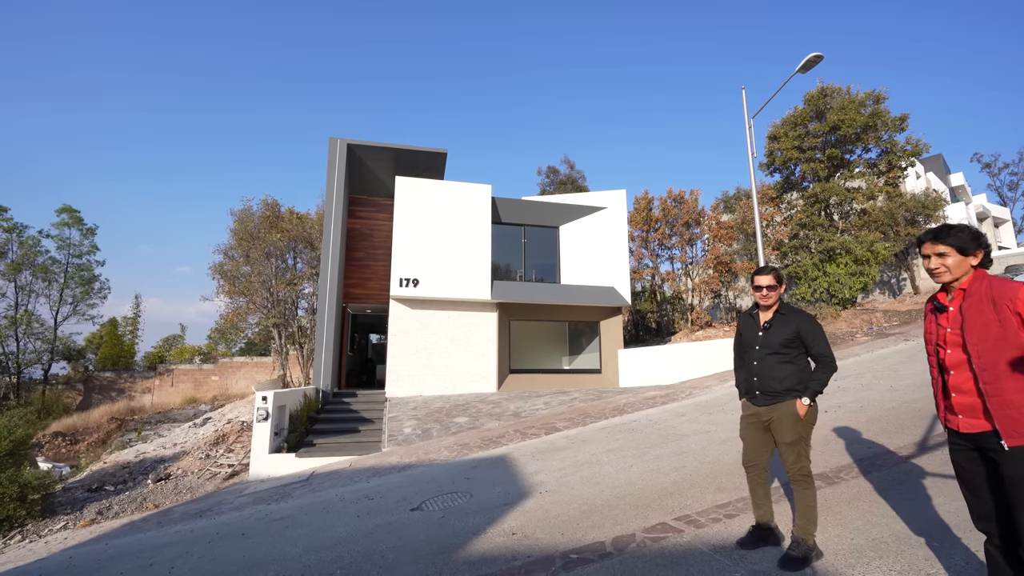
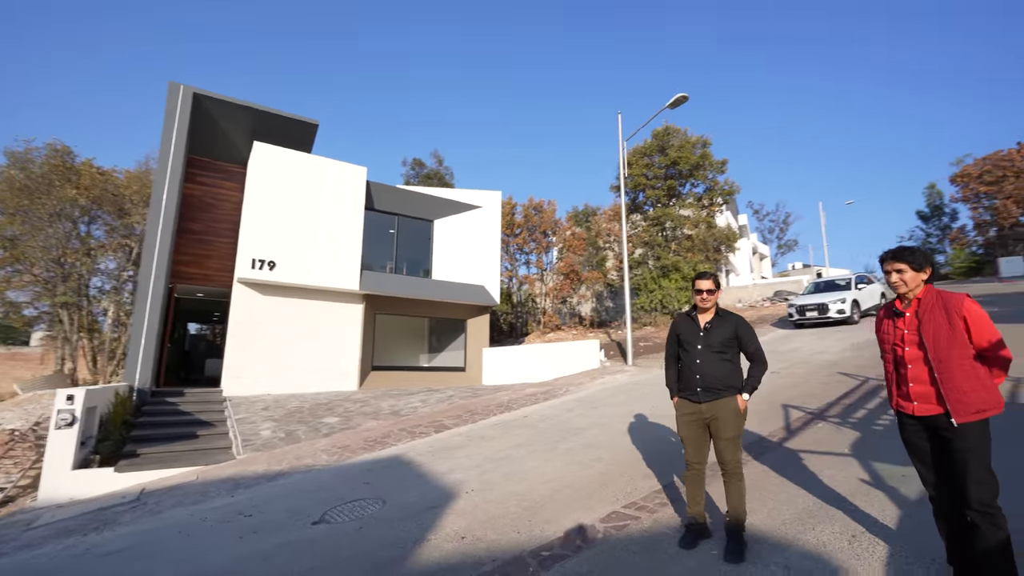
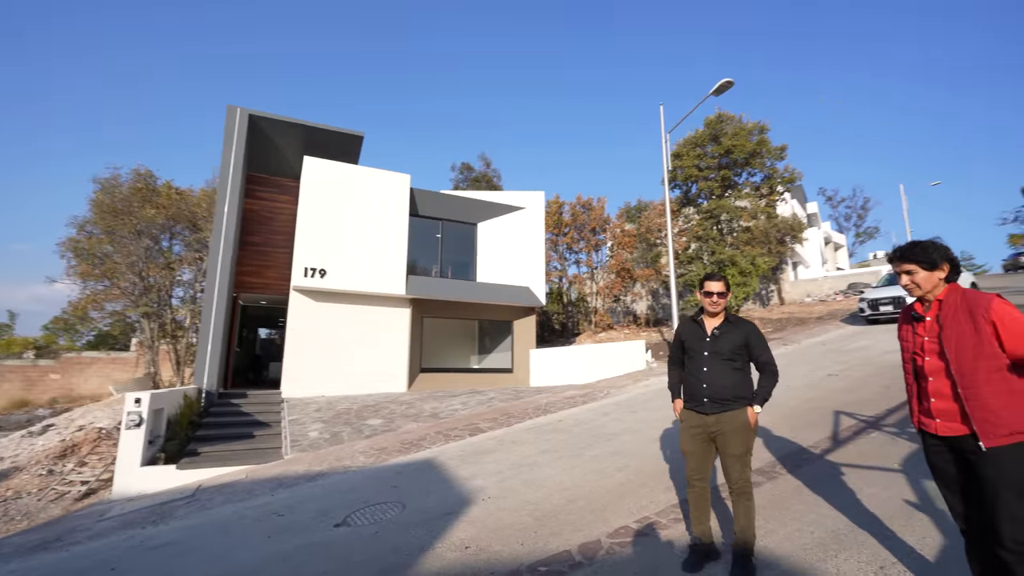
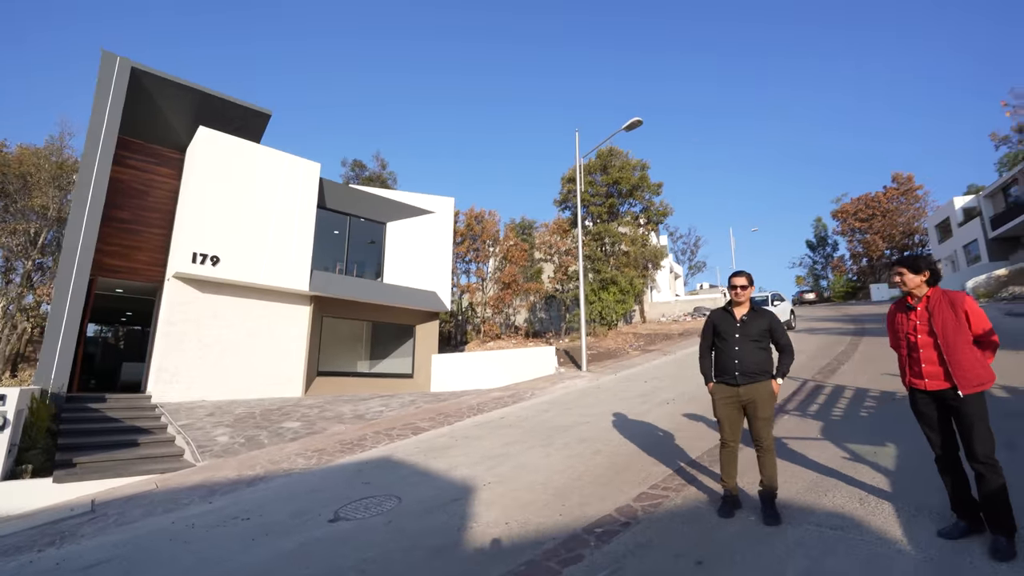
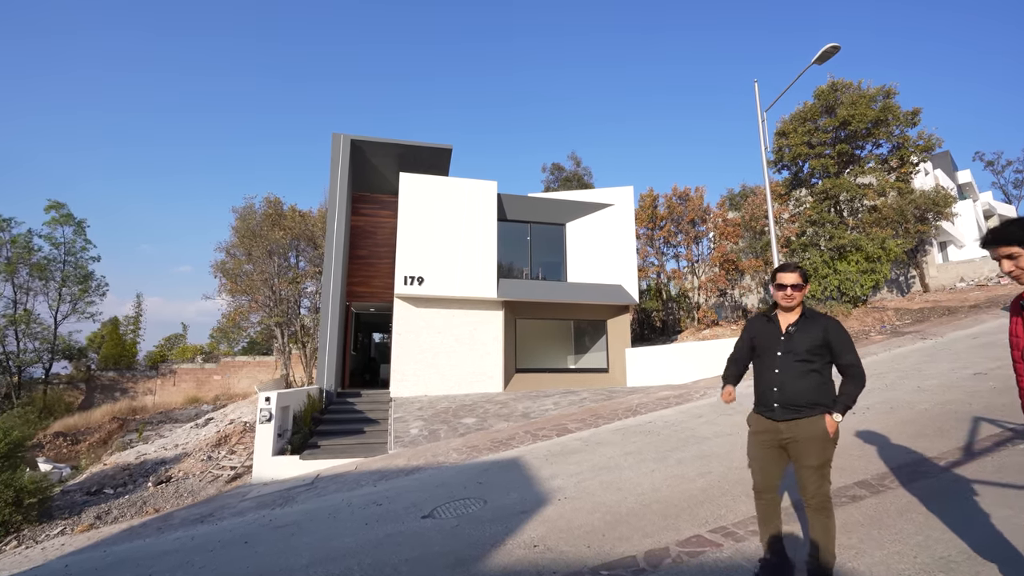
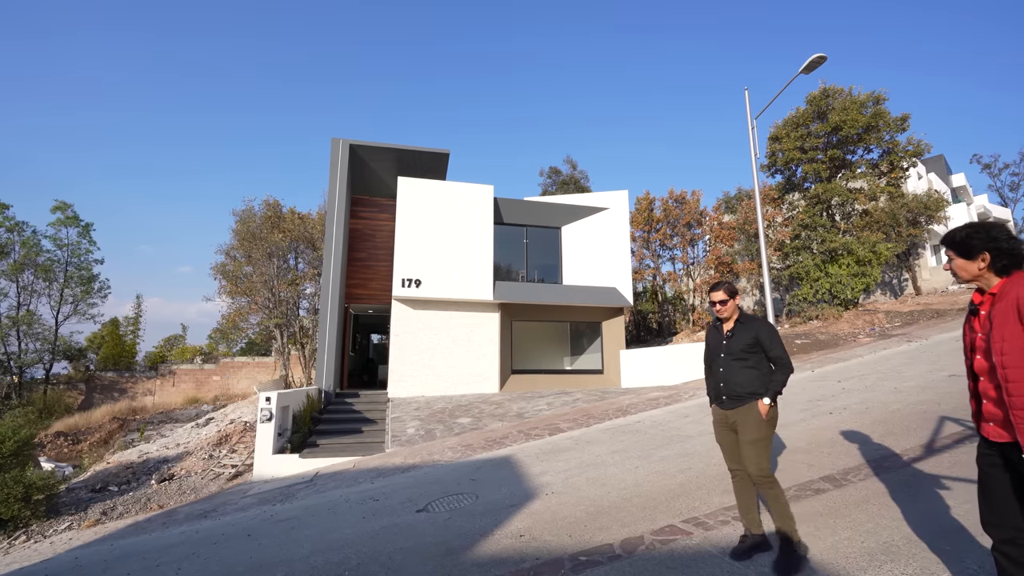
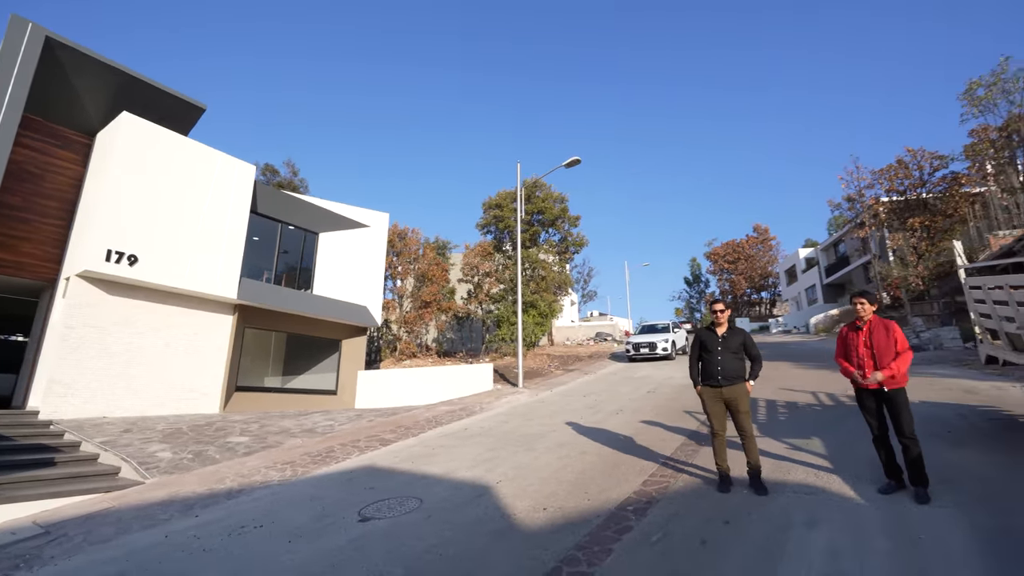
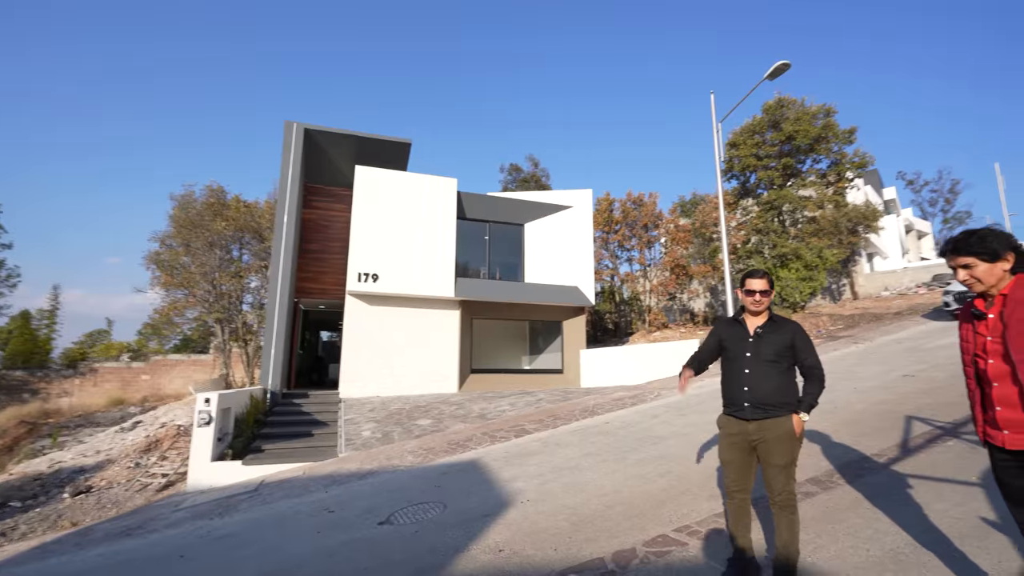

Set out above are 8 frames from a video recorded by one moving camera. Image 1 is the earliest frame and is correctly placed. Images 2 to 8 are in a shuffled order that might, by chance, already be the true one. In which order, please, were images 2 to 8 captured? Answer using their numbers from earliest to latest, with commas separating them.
6, 5, 8, 3, 2, 4, 7
